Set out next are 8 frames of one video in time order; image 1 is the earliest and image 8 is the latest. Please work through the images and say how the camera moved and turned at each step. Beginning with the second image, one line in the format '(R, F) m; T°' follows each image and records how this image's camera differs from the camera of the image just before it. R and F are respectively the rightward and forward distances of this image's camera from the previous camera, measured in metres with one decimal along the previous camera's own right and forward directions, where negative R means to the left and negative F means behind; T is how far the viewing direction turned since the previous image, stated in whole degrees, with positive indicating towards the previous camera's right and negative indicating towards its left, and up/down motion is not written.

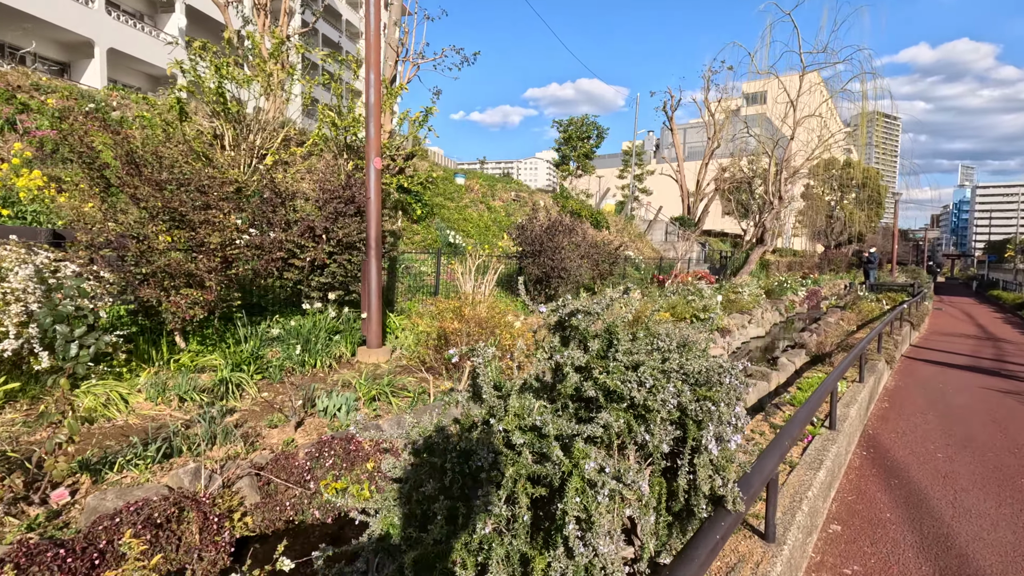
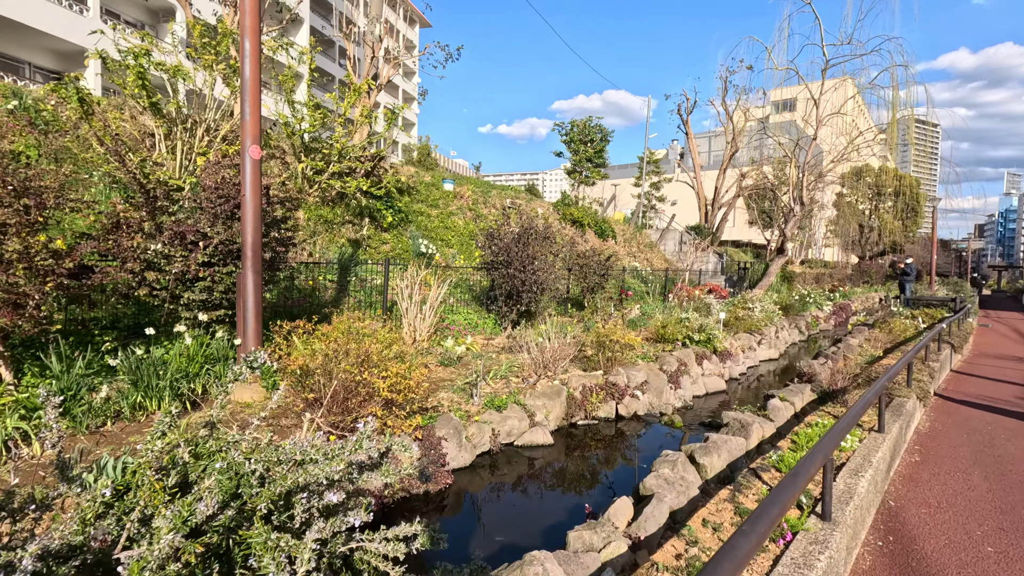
(+0.9, +1.2) m; -3°
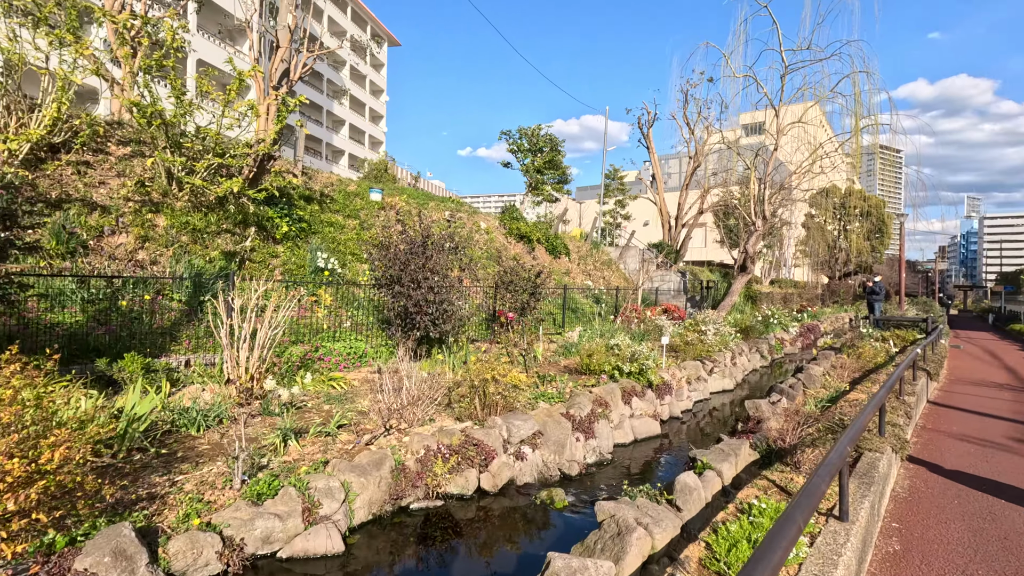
(+1.1, +1.4) m; +2°
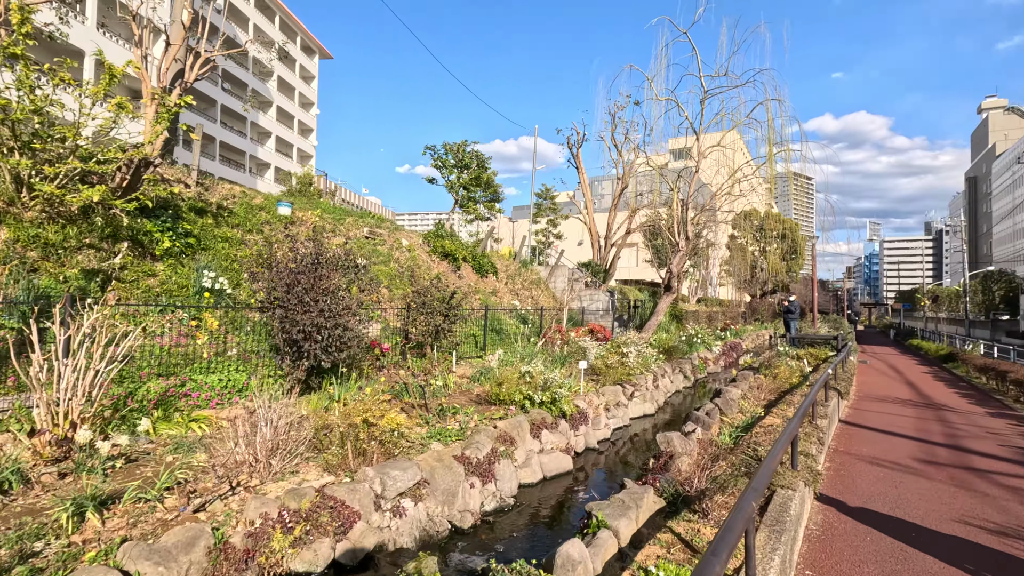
(+0.4, +0.5) m; +7°
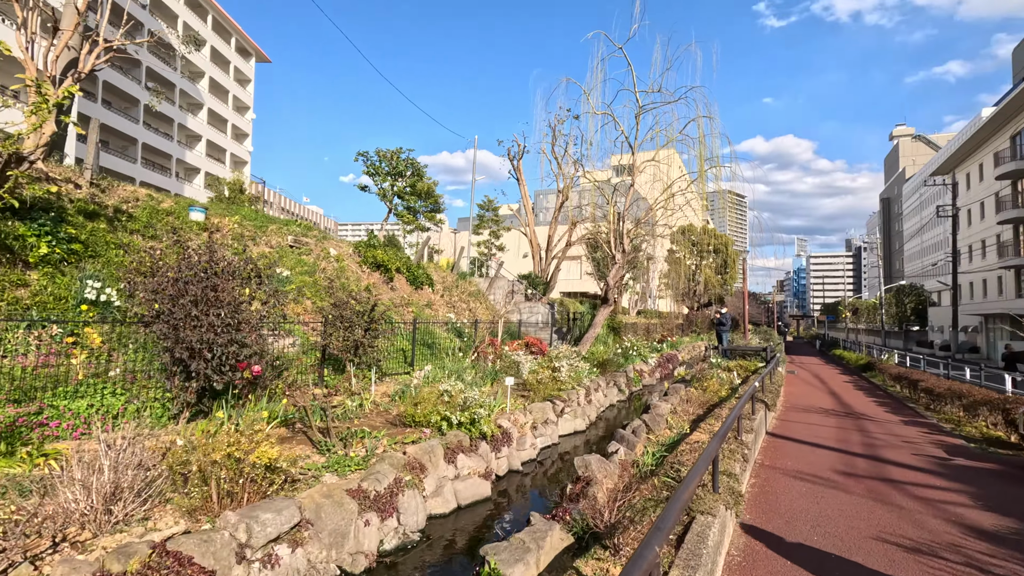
(+0.3, +0.3) m; +6°
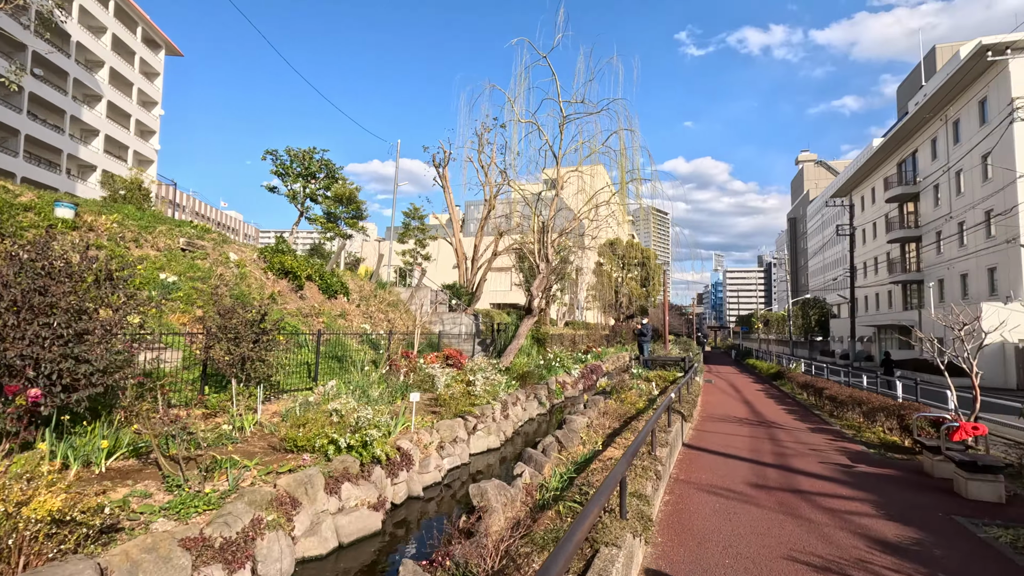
(+0.3, +0.5) m; +7°
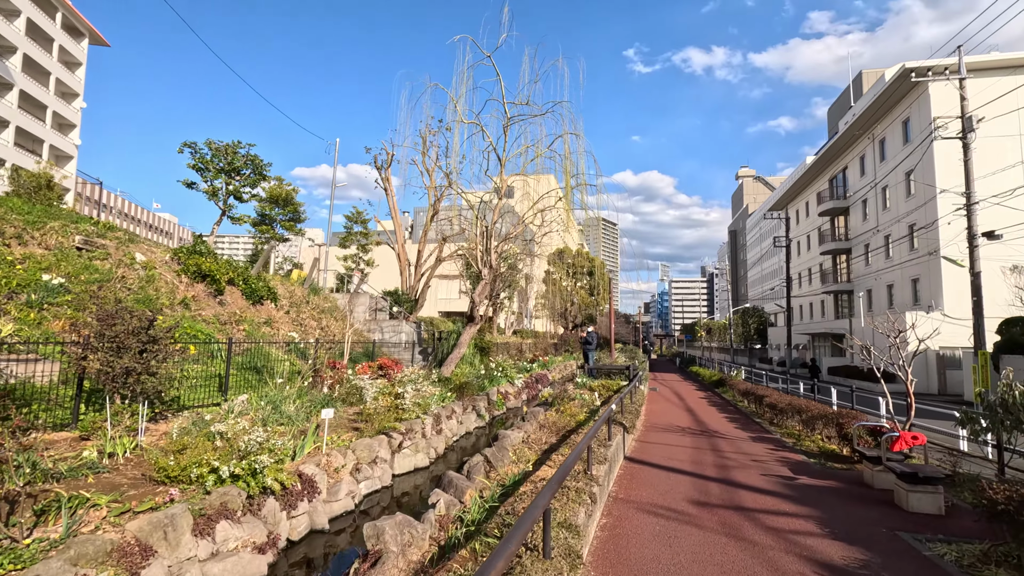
(+0.3, +0.6) m; +5°
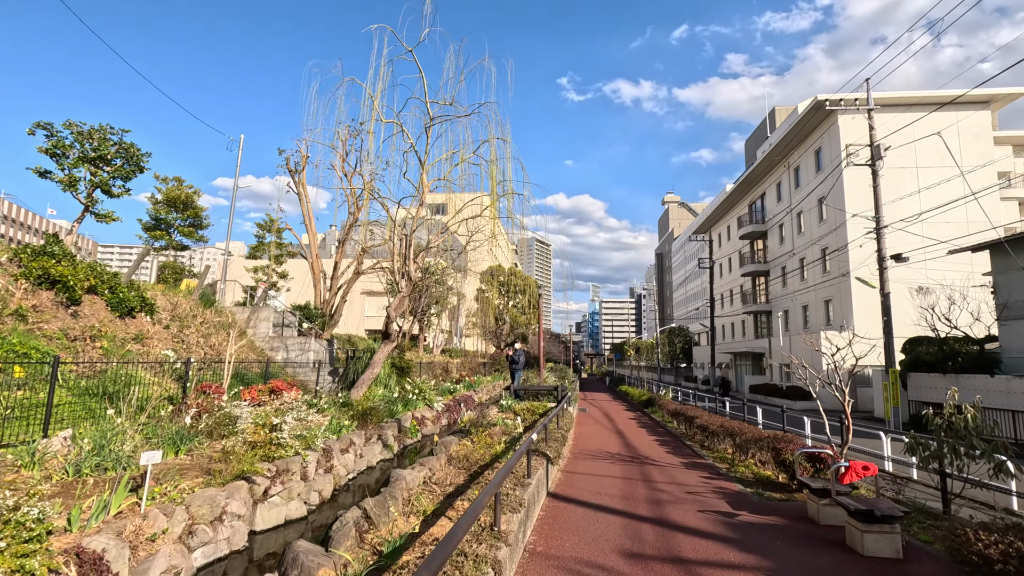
(+0.3, +1.1) m; +7°
